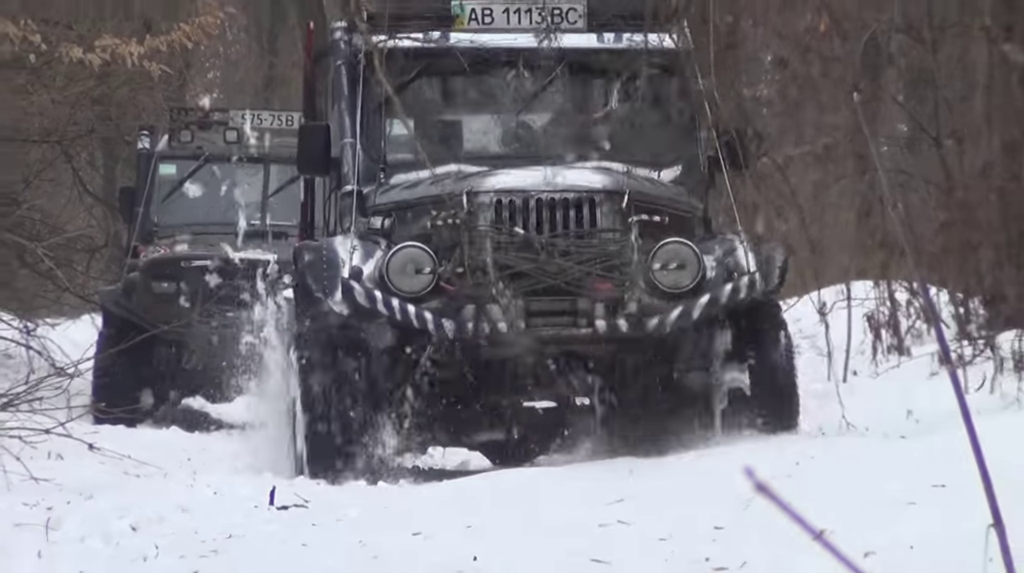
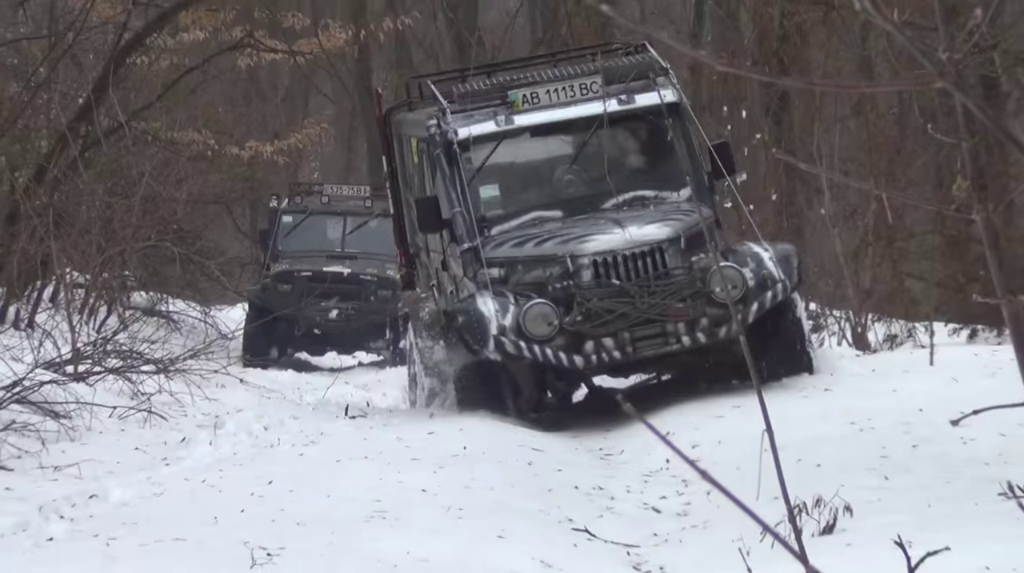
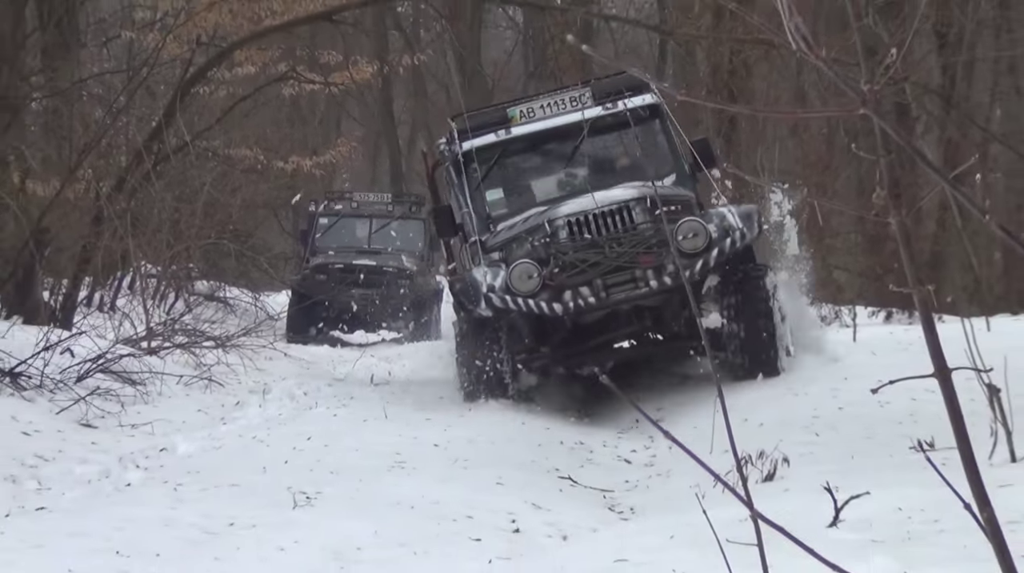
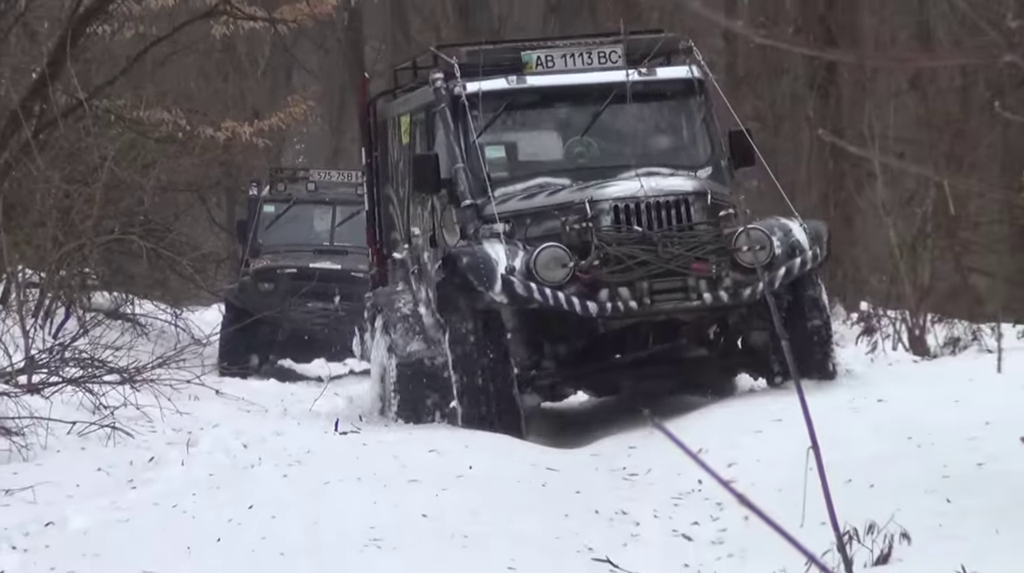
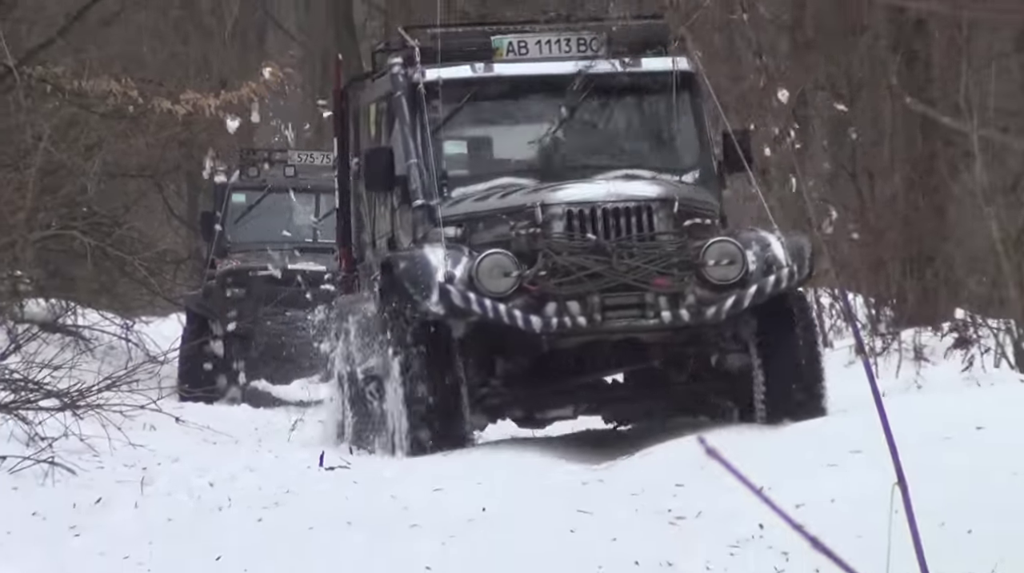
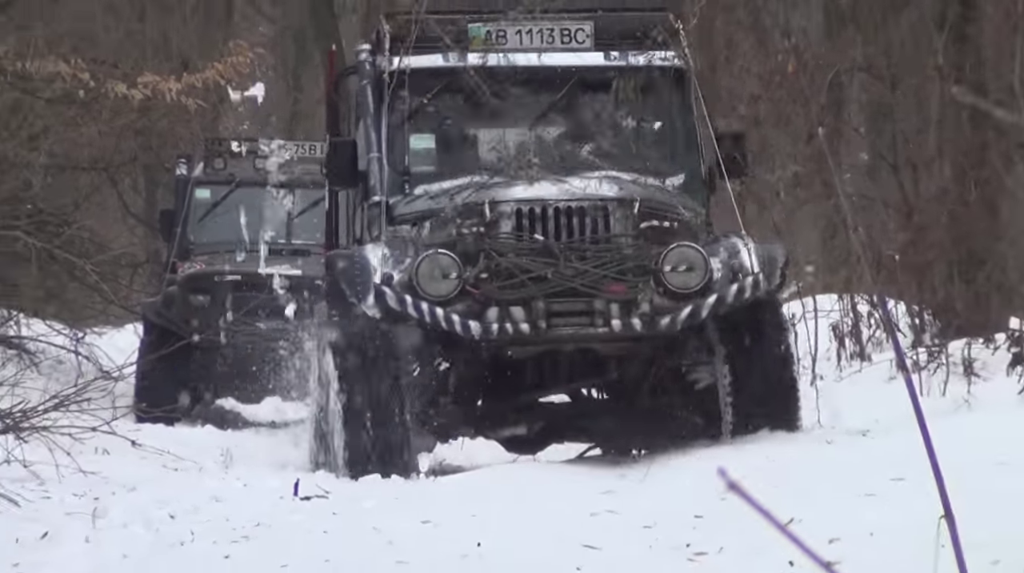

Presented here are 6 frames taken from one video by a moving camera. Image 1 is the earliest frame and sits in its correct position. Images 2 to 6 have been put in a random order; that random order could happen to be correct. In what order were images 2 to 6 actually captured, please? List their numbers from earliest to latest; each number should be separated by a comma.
6, 5, 4, 2, 3
